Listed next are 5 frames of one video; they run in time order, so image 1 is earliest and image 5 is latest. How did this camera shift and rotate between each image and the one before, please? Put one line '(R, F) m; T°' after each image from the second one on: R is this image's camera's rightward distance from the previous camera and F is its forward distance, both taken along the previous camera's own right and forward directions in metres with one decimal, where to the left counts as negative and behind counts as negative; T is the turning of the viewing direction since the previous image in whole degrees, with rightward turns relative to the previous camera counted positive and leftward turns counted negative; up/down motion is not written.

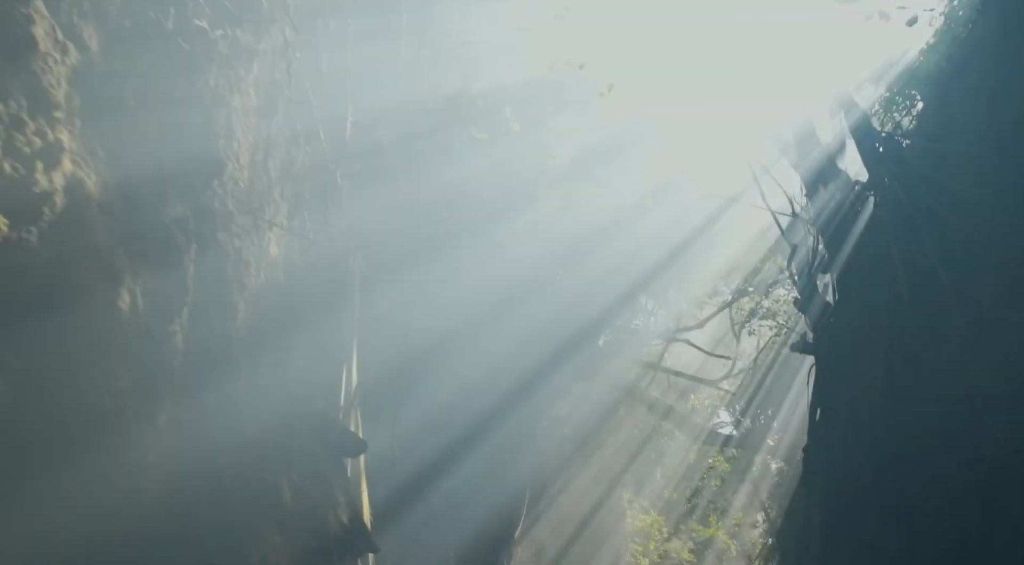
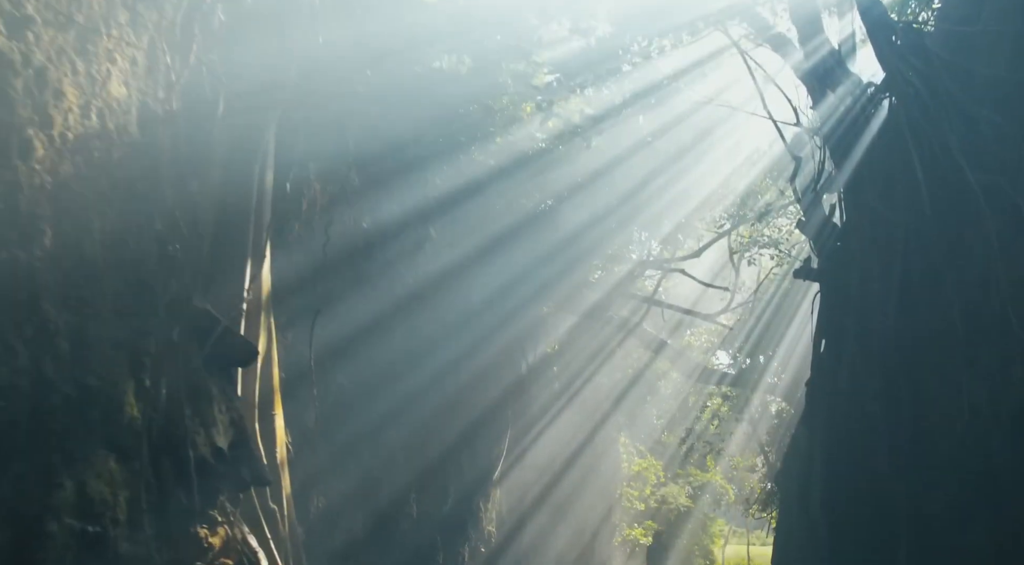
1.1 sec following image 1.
(+0.5, +1.6) m; 0°
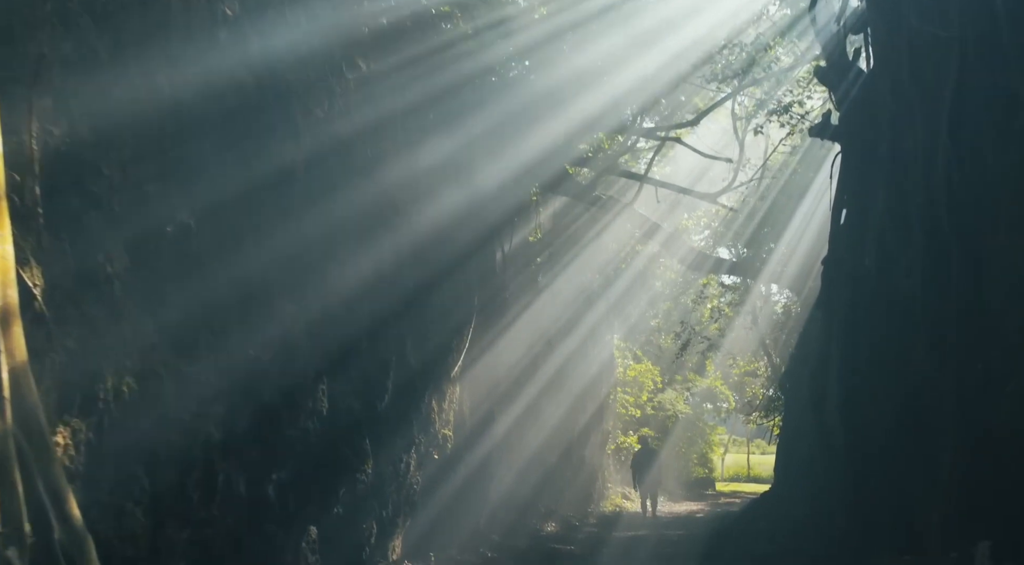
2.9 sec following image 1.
(+0.6, +2.7) m; 0°
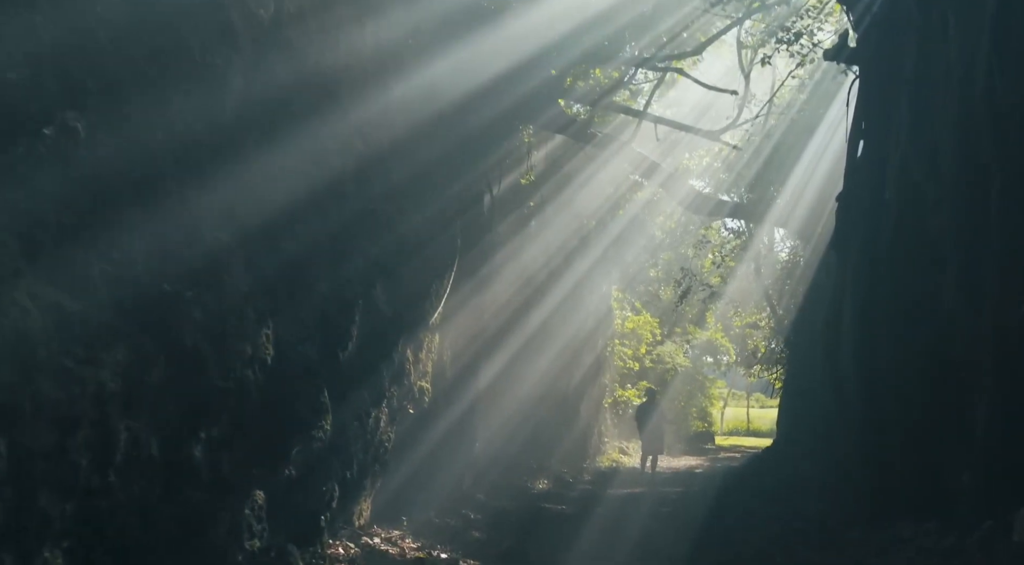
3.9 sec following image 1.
(+0.2, +1.2) m; 0°
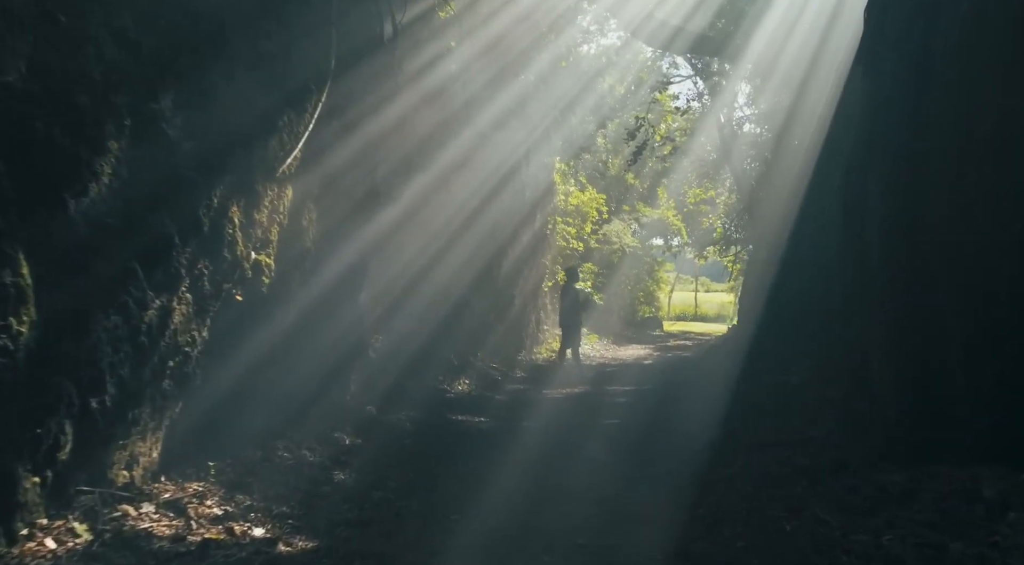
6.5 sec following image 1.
(+0.6, +3.6) m; +4°
